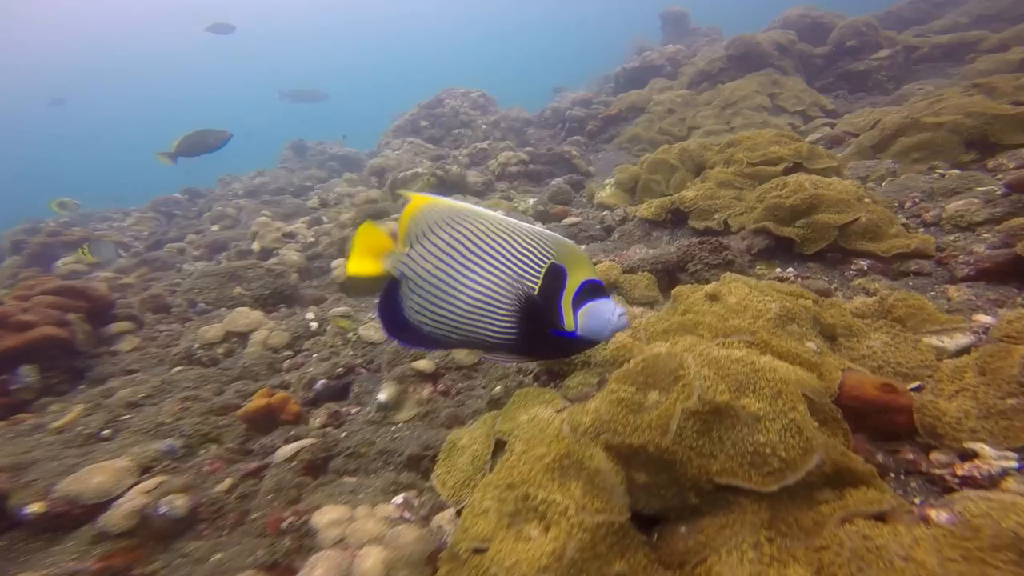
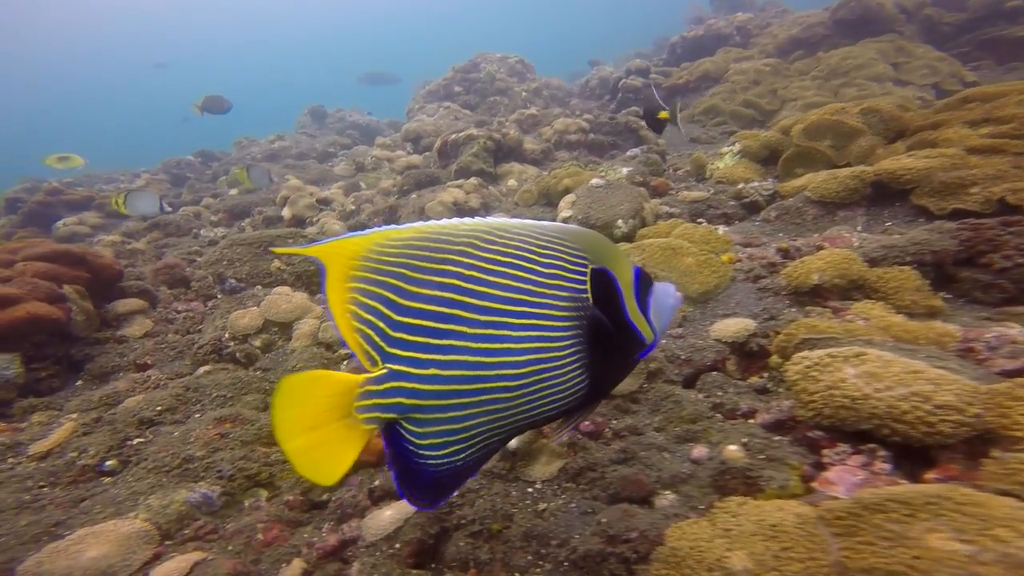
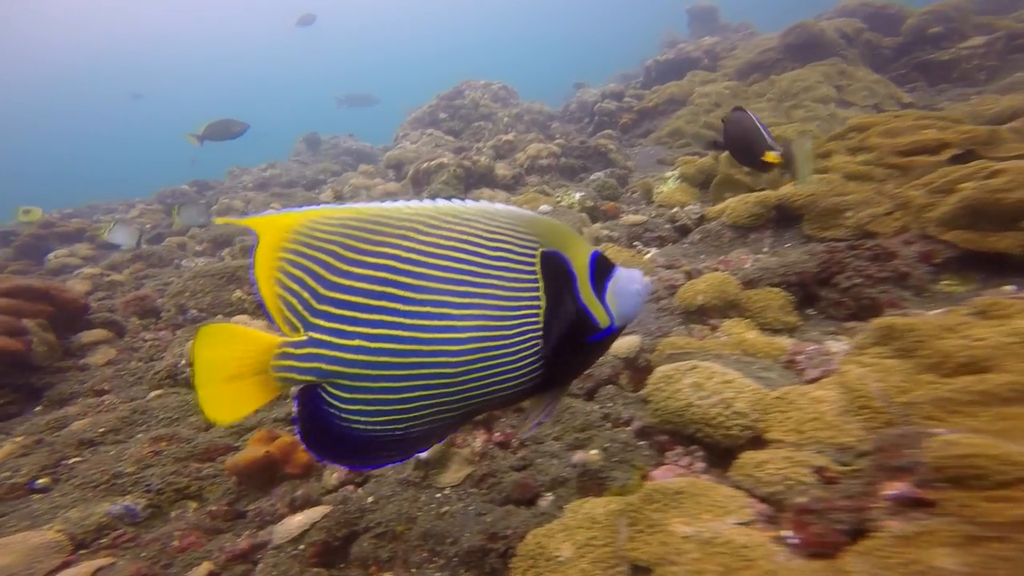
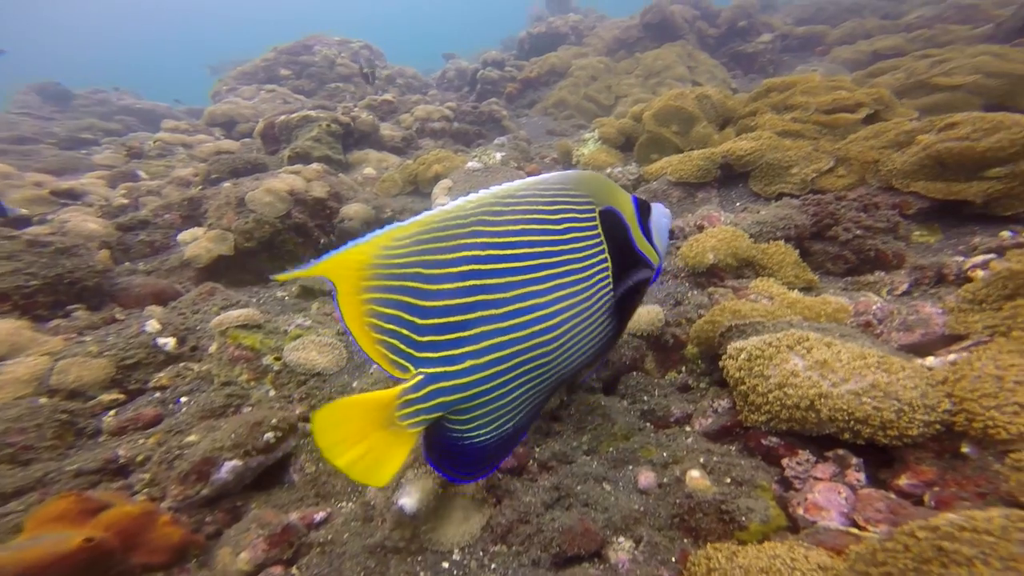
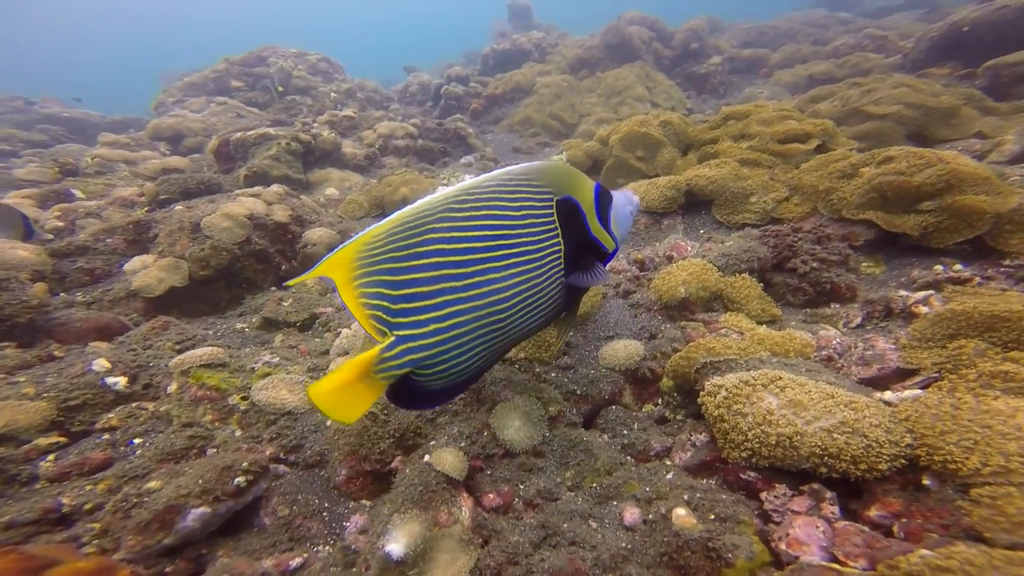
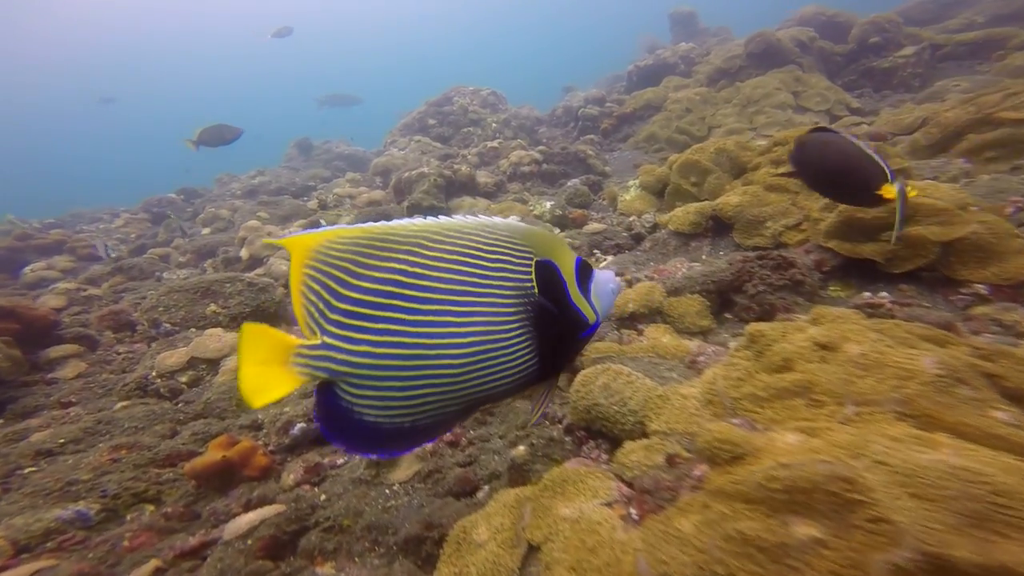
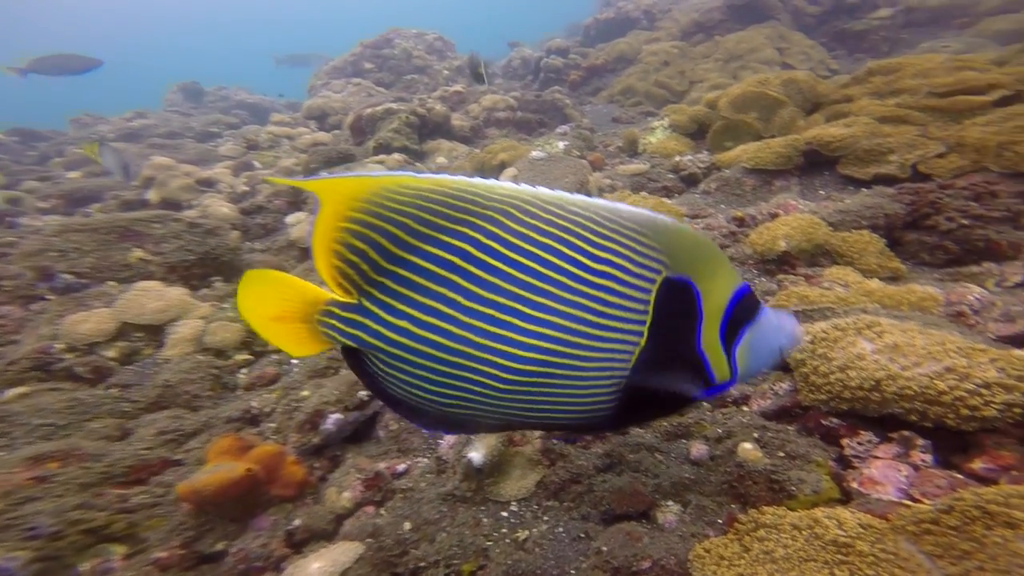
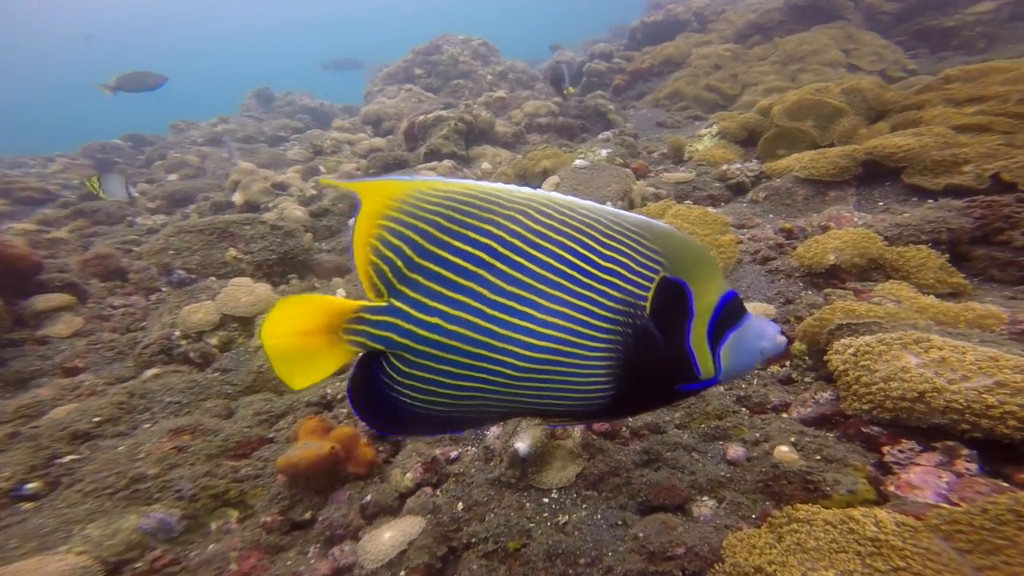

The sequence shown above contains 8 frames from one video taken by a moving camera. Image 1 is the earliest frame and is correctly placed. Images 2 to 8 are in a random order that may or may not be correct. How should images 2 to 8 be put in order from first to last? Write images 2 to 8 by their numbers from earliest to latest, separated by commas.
6, 3, 2, 8, 7, 4, 5
